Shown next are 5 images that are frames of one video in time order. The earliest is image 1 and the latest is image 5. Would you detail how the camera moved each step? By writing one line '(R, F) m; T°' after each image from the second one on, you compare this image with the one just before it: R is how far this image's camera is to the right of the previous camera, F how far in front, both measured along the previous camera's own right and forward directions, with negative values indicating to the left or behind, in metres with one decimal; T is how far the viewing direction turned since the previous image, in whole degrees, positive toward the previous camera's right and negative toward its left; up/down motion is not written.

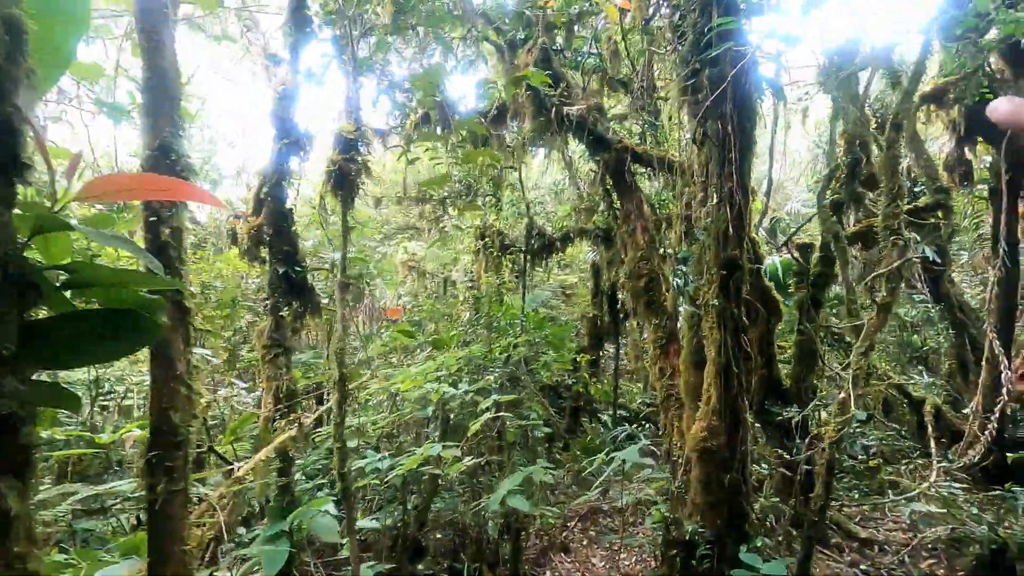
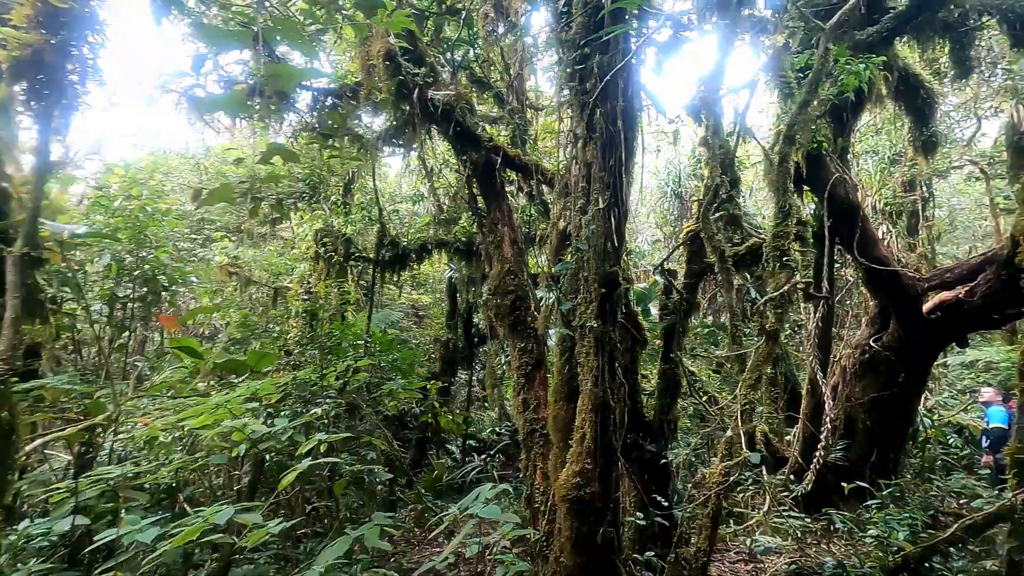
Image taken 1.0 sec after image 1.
(+0.1, +0.5) m; +15°
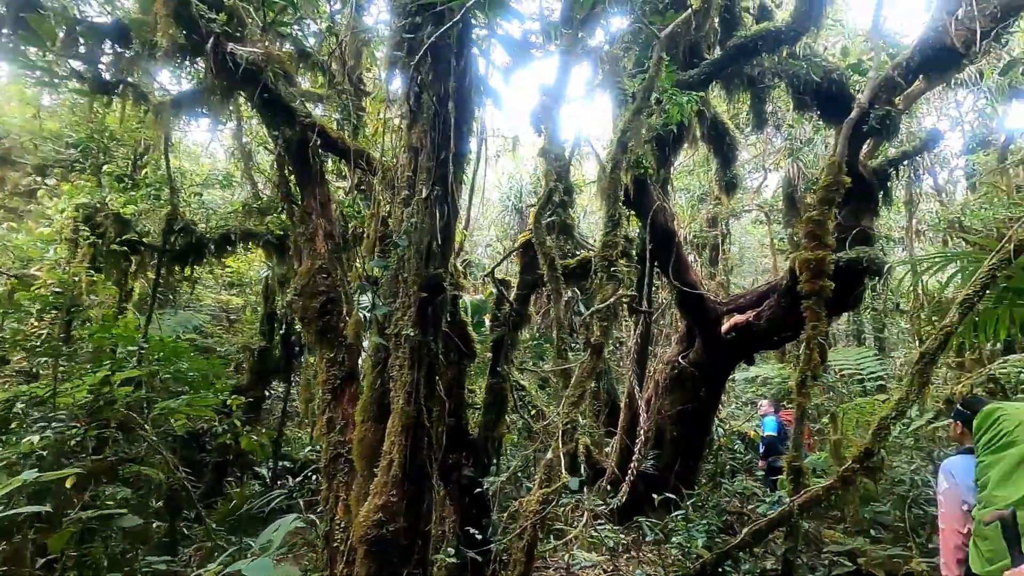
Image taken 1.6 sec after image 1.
(+0.1, +0.3) m; +17°
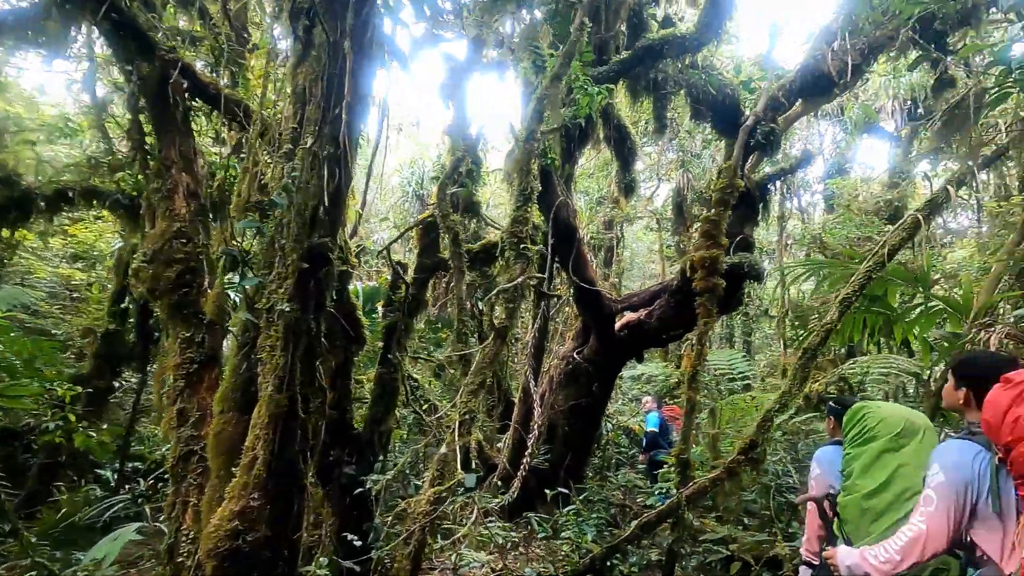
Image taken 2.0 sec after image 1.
(0.0, +0.2) m; +11°
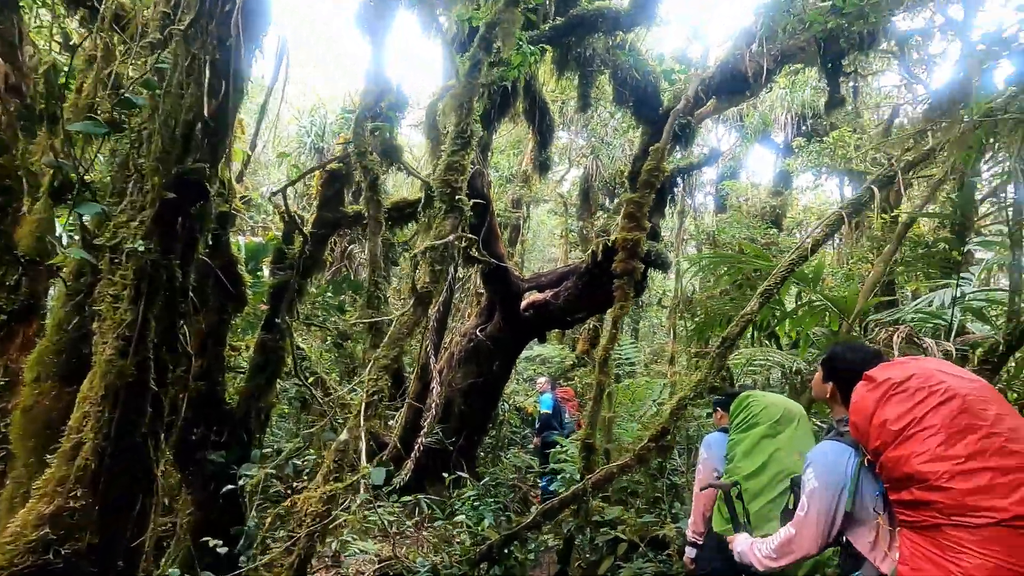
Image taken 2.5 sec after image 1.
(-0.1, +0.3) m; +11°
